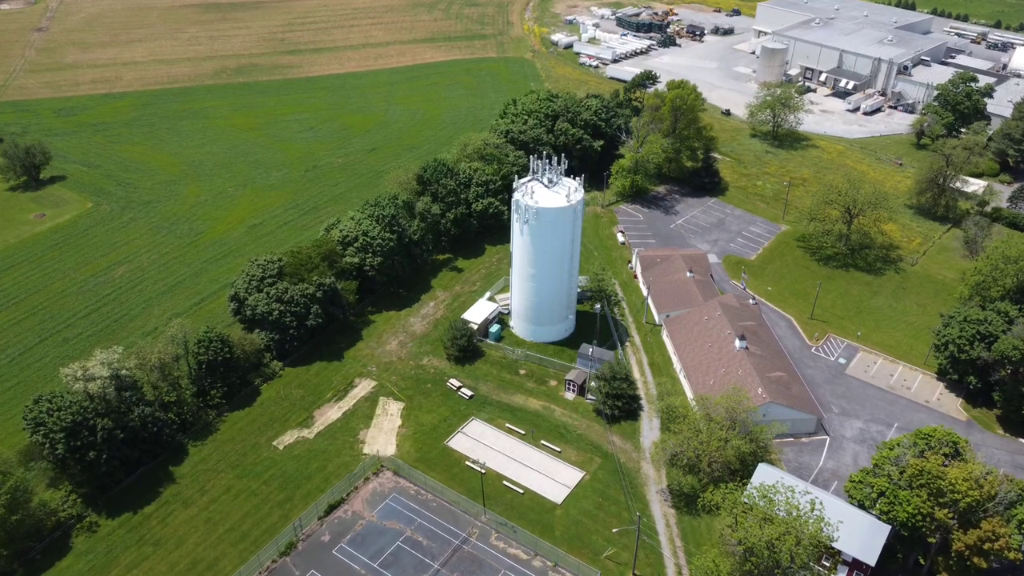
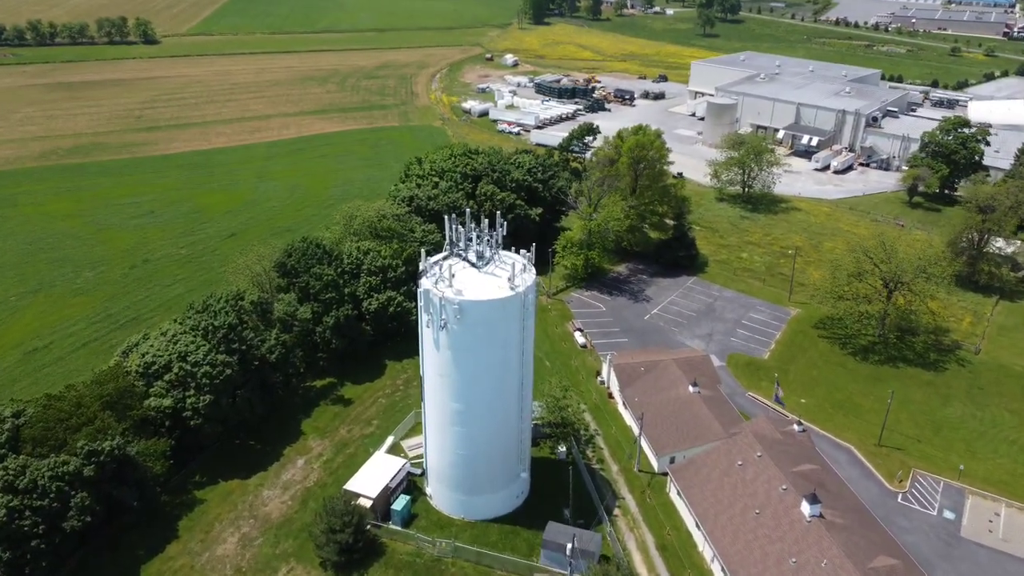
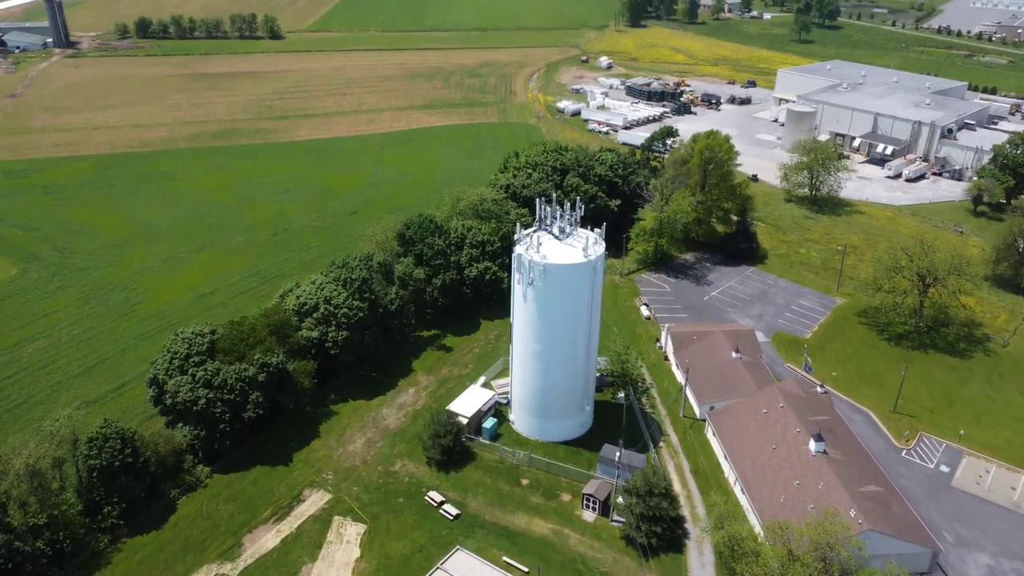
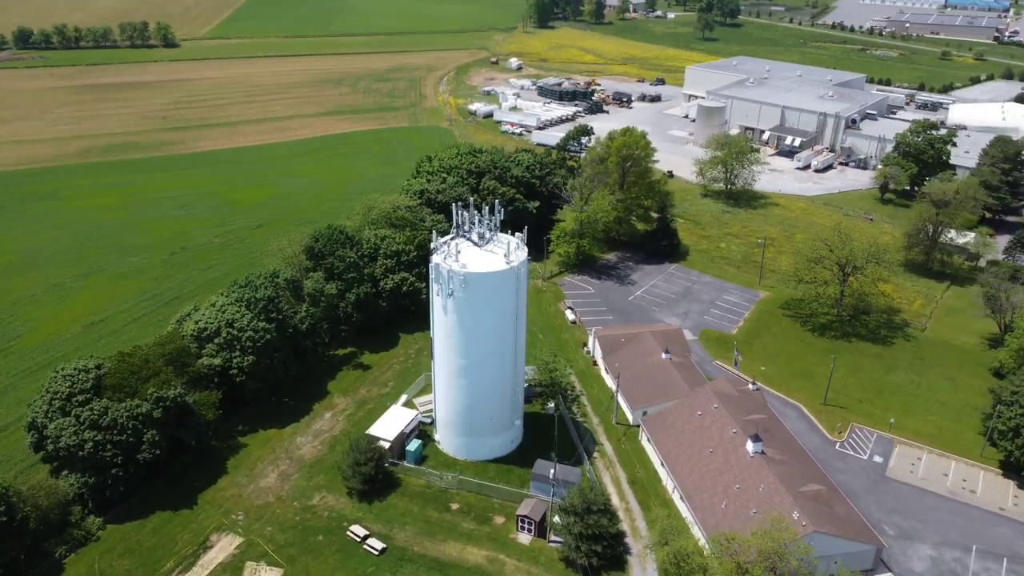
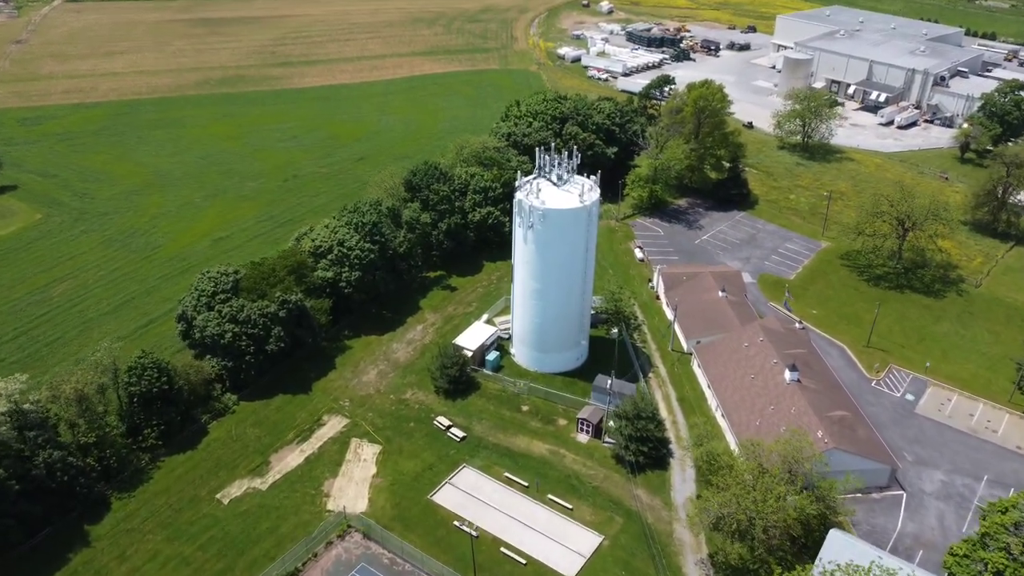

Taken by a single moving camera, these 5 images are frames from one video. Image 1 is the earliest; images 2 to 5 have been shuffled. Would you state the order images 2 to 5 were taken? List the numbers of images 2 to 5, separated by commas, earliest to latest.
5, 3, 4, 2
